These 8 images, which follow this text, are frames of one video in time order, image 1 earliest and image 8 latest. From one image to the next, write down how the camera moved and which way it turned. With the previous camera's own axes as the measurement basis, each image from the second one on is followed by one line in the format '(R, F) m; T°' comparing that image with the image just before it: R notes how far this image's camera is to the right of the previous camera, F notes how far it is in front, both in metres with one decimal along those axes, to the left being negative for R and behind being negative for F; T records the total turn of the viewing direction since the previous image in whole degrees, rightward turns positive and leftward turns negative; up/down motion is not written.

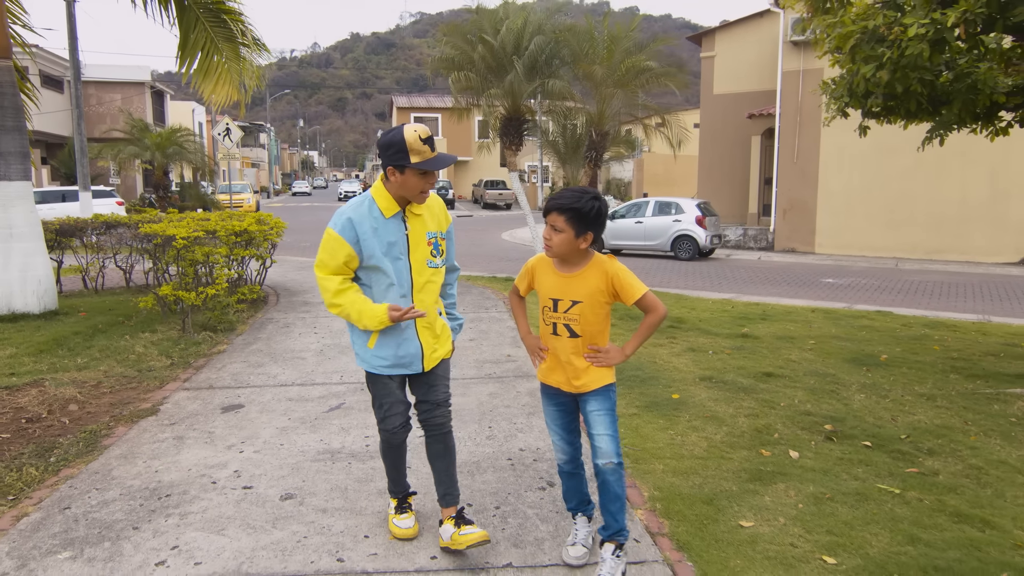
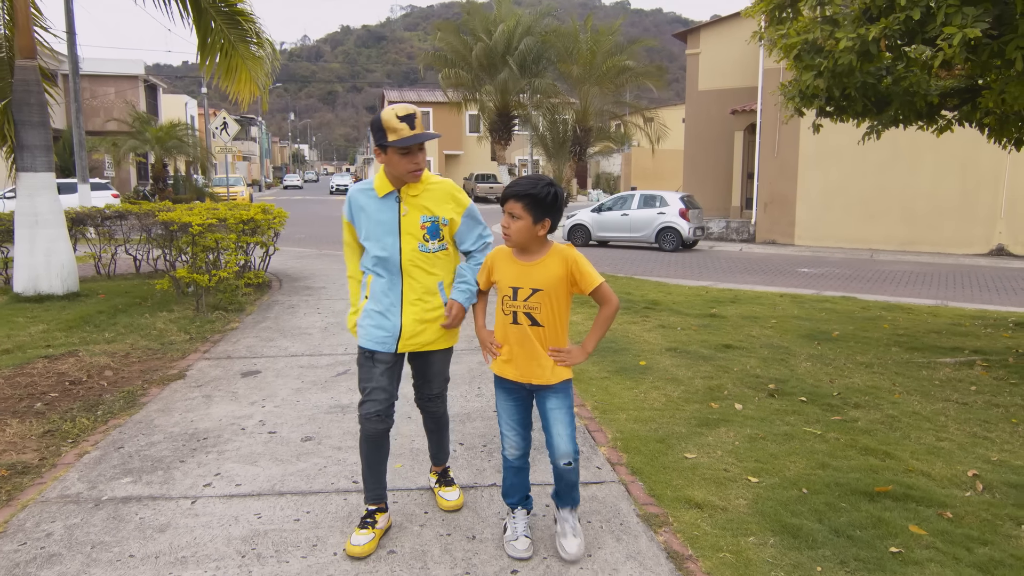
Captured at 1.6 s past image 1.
(0.0, -0.6) m; +1°
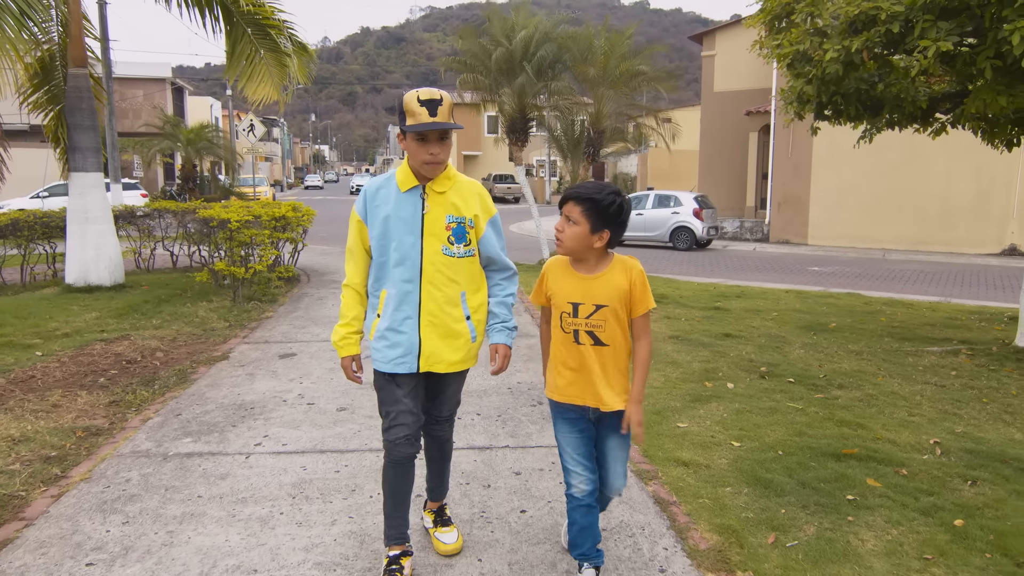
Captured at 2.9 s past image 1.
(0.0, -0.5) m; -1°
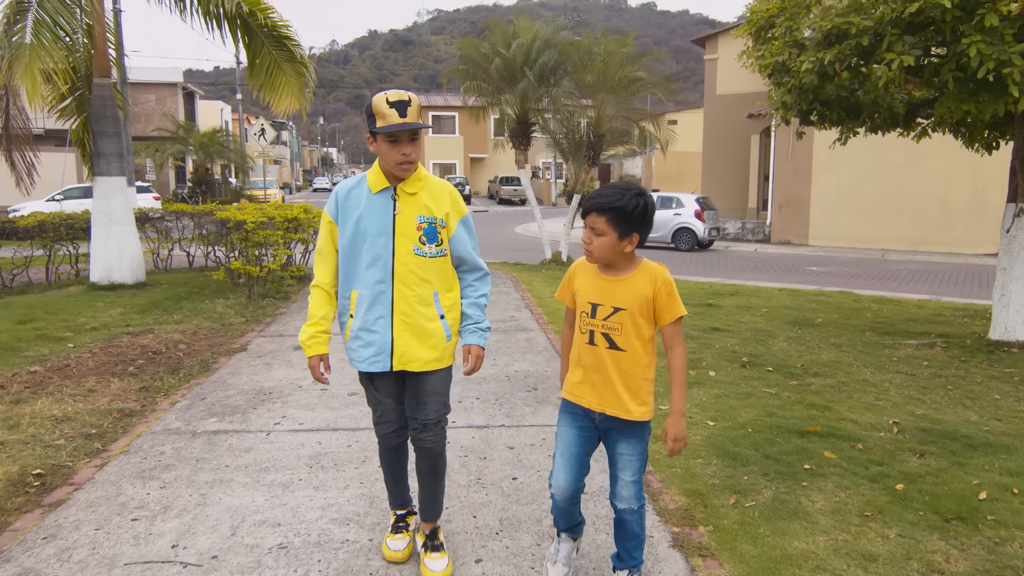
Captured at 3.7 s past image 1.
(+0.1, -0.4) m; -1°
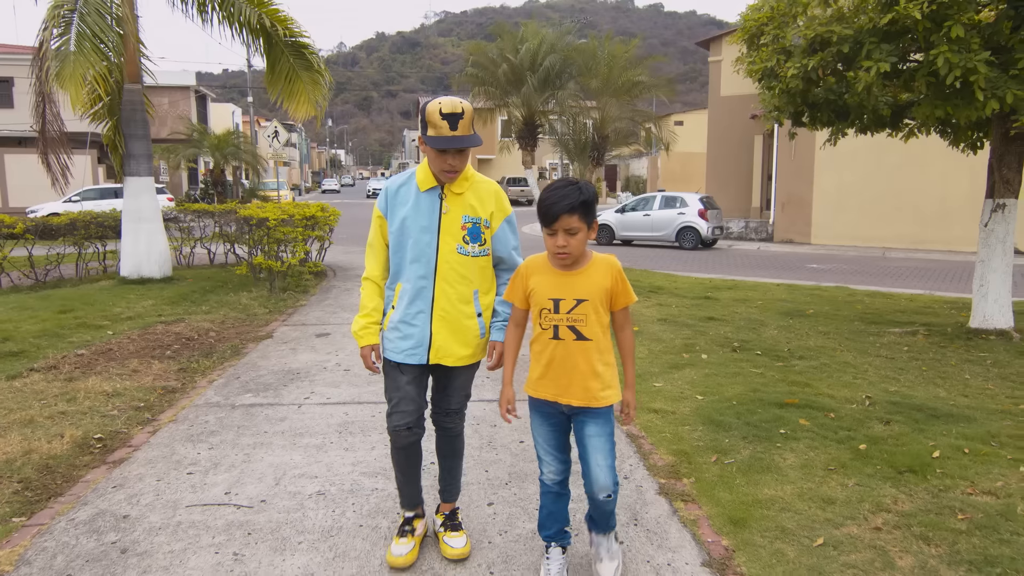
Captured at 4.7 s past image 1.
(0.0, -0.5) m; -1°
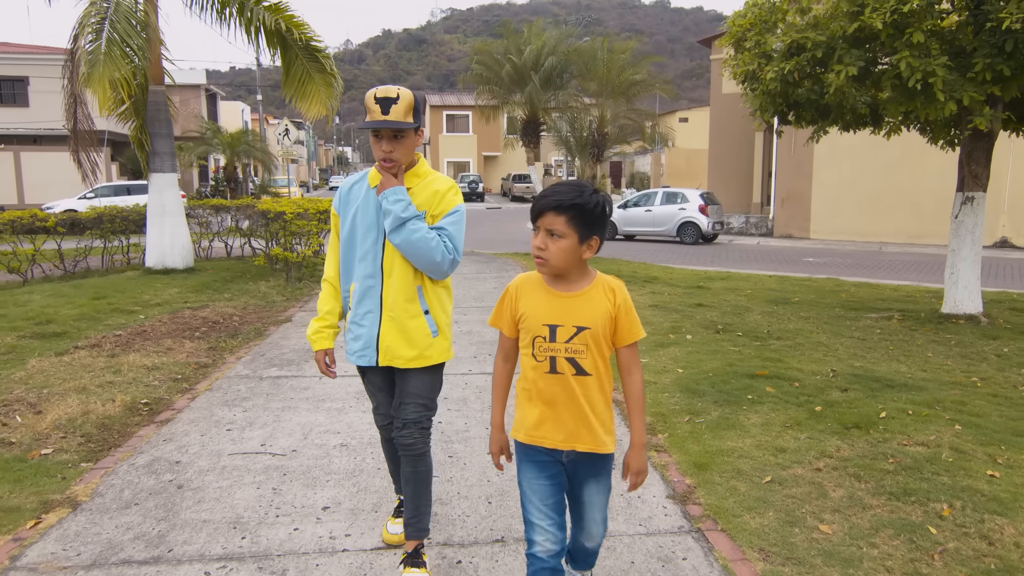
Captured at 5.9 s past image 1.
(+0.1, -0.5) m; 0°
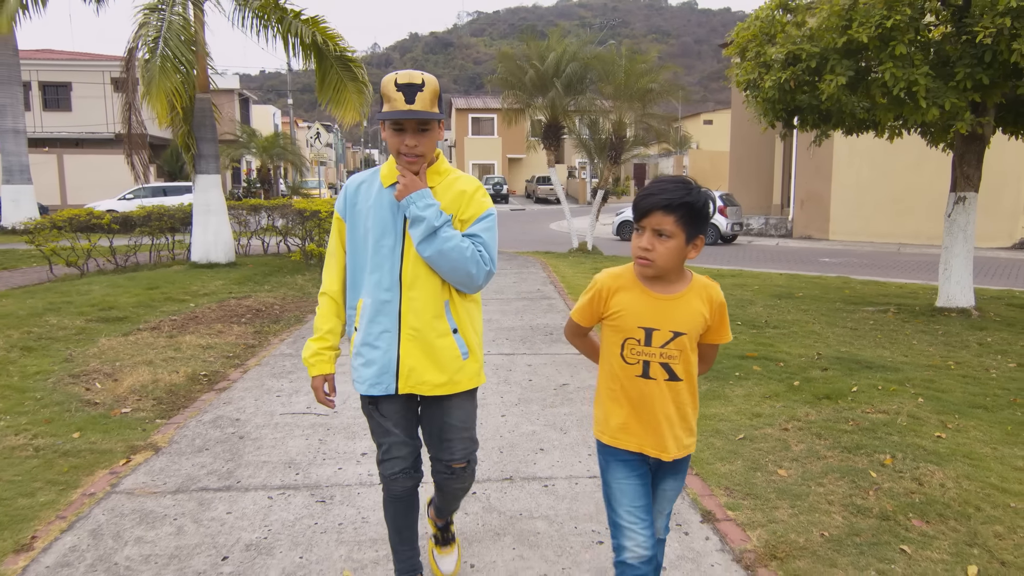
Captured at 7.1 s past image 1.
(+0.1, -0.6) m; -2°
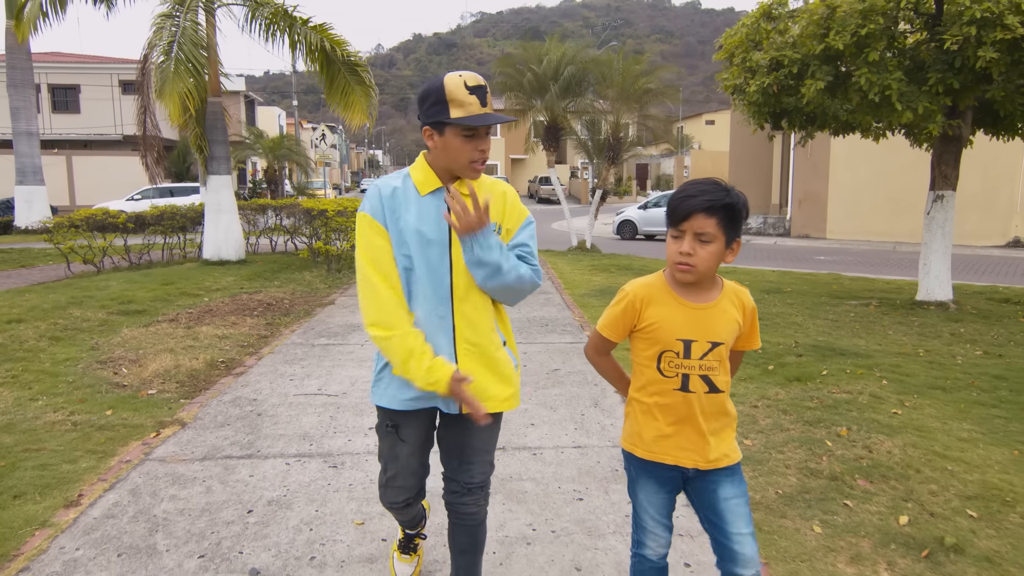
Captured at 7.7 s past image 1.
(+0.1, -0.4) m; 0°
